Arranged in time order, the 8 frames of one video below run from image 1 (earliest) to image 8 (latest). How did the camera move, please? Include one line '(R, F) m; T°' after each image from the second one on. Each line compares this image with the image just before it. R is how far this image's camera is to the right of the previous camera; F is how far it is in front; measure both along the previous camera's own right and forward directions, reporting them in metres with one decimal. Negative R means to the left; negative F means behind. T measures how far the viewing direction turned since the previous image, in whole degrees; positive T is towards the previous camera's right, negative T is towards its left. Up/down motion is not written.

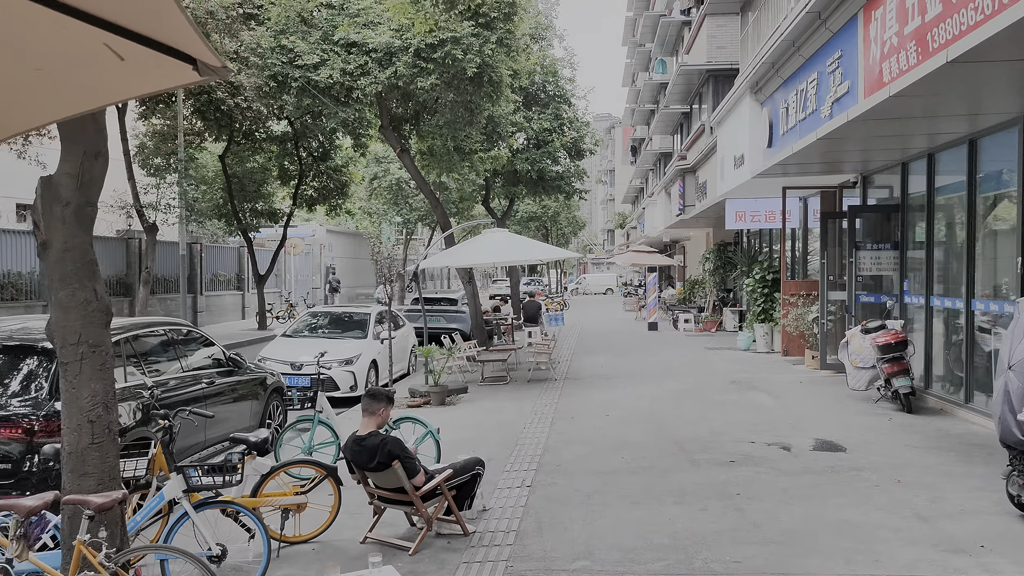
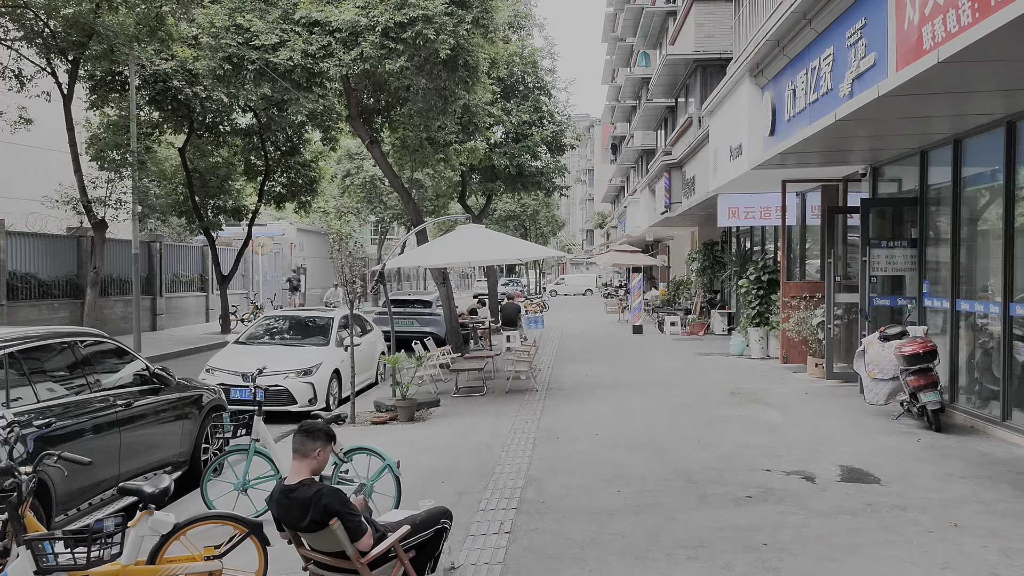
(0.0, +1.2) m; +2°
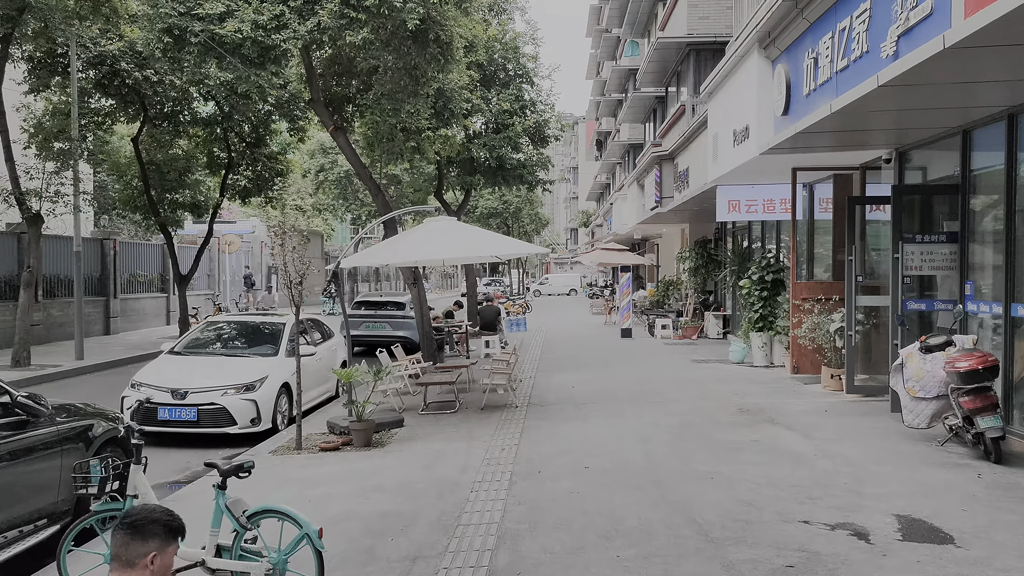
(+0.1, +1.5) m; +1°
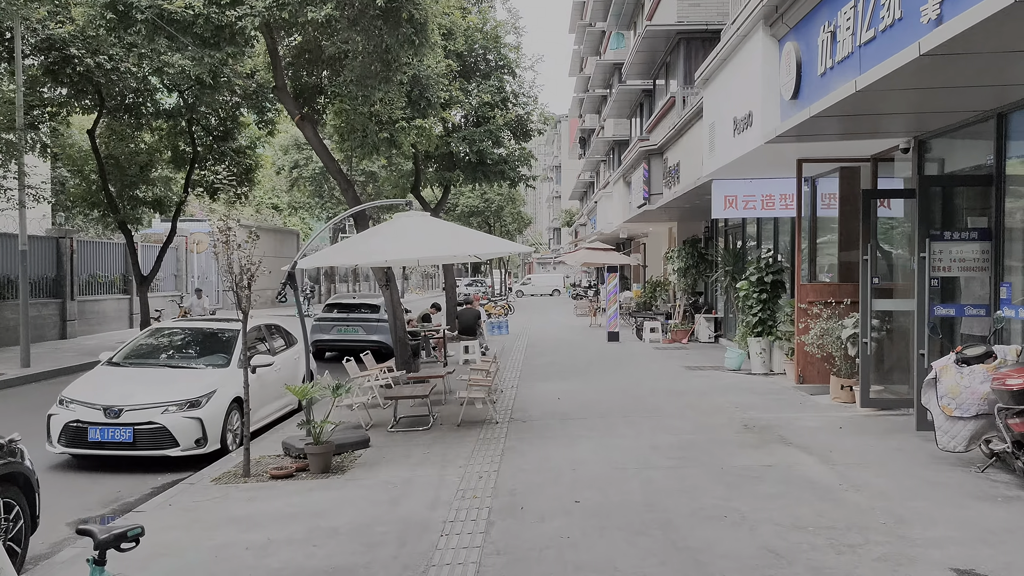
(0.0, +1.0) m; +1°
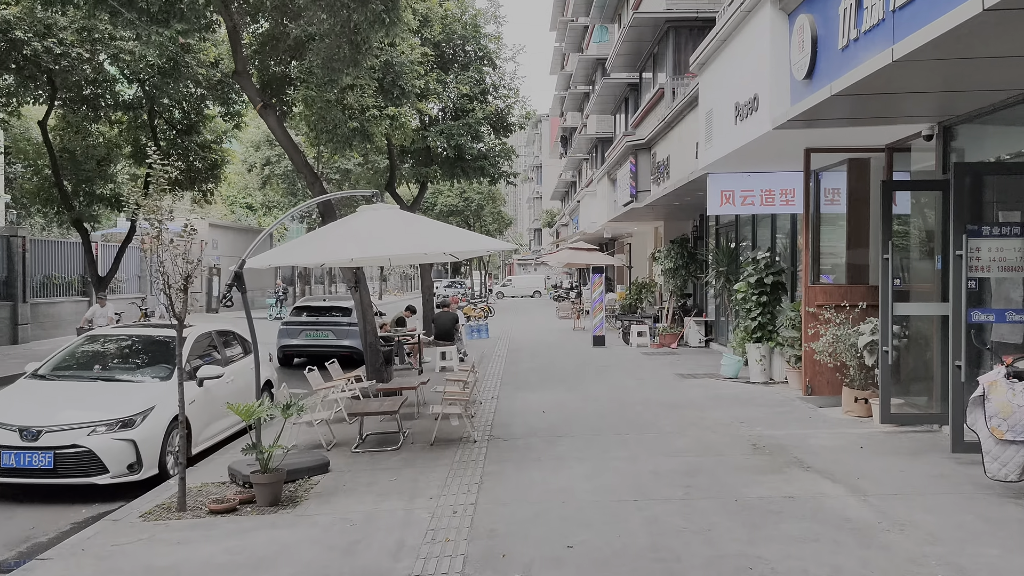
(0.0, +1.0) m; +2°
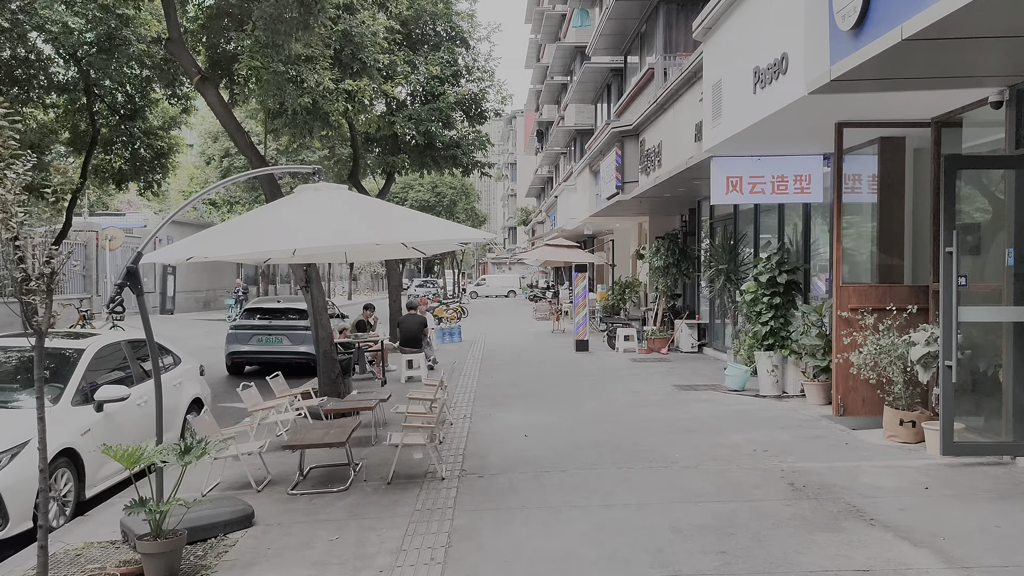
(0.0, +1.6) m; +2°
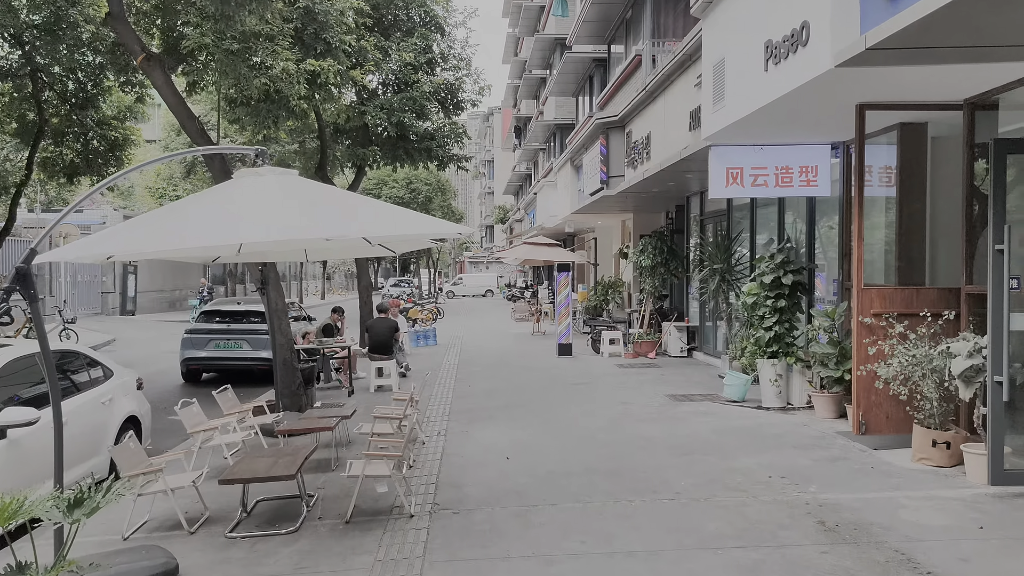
(0.0, +1.0) m; +2°
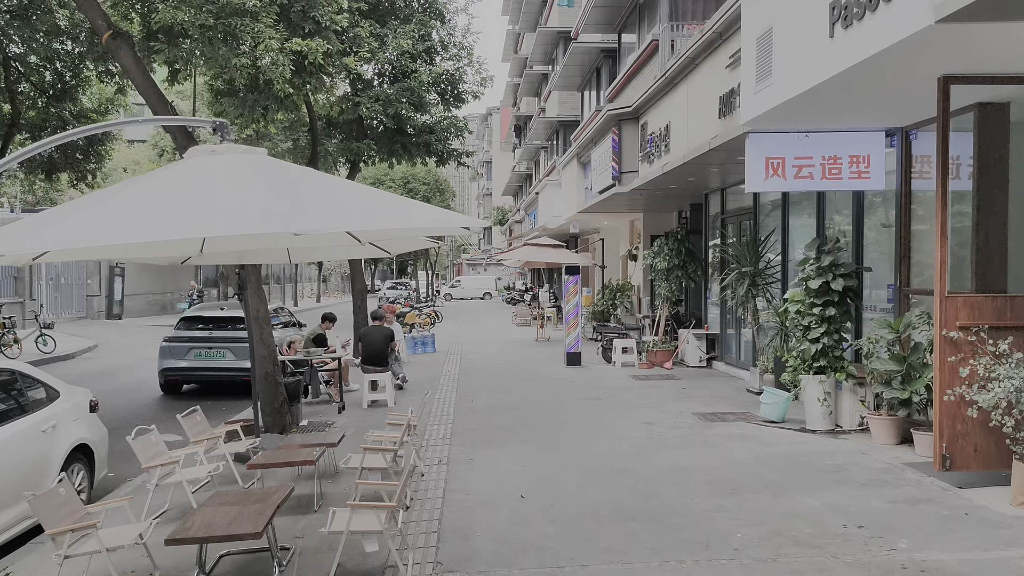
(-0.2, +1.1) m; 0°
